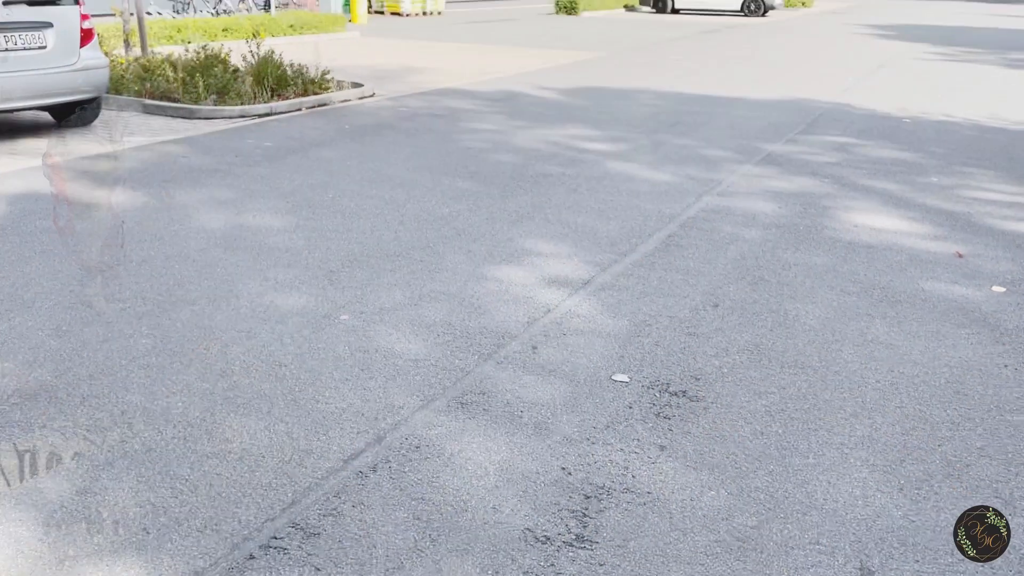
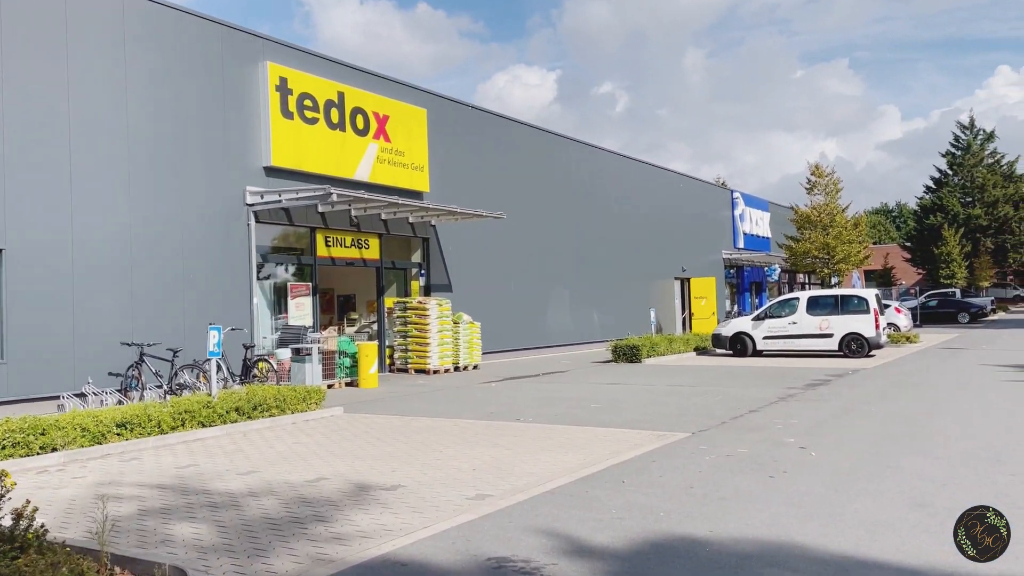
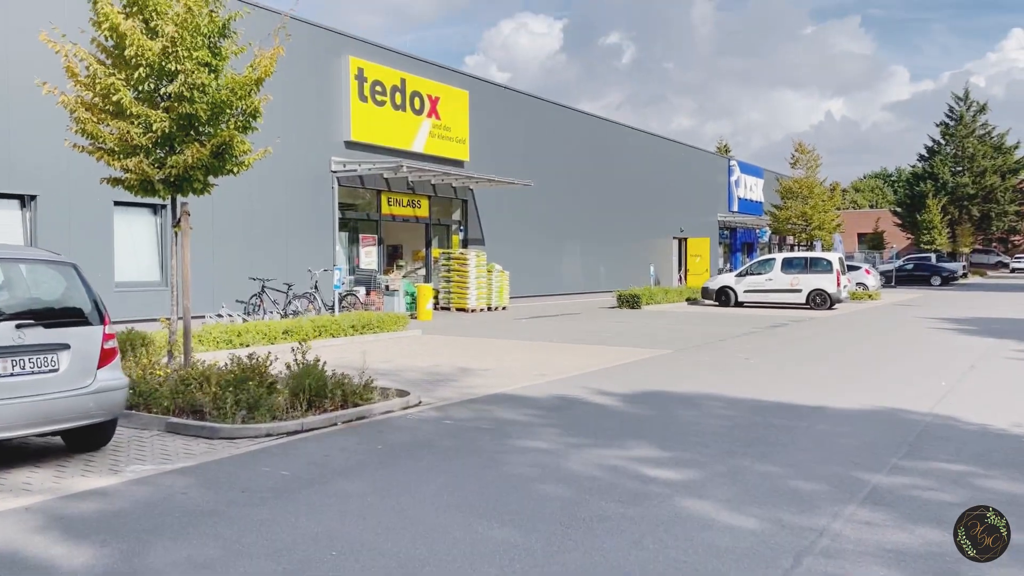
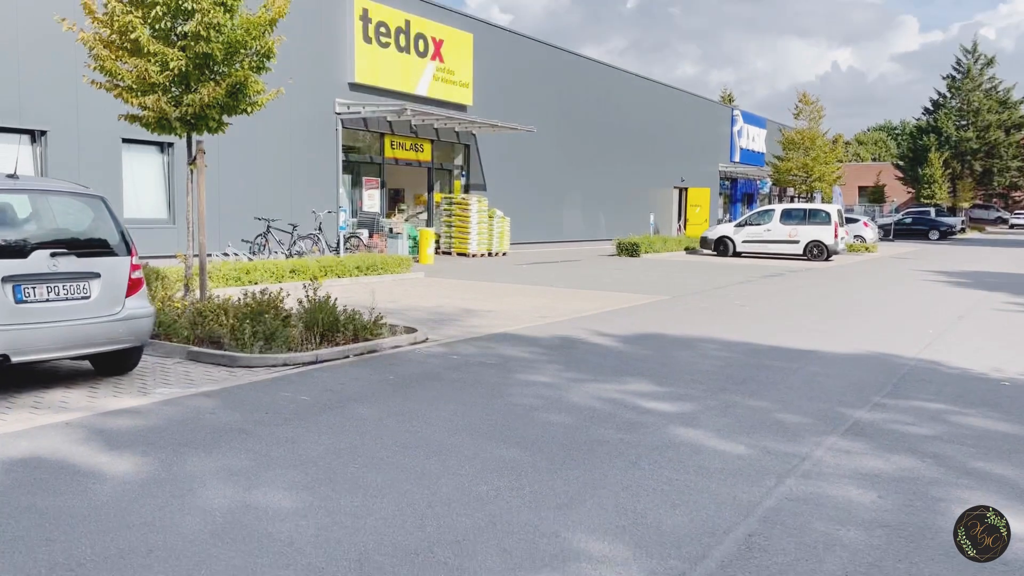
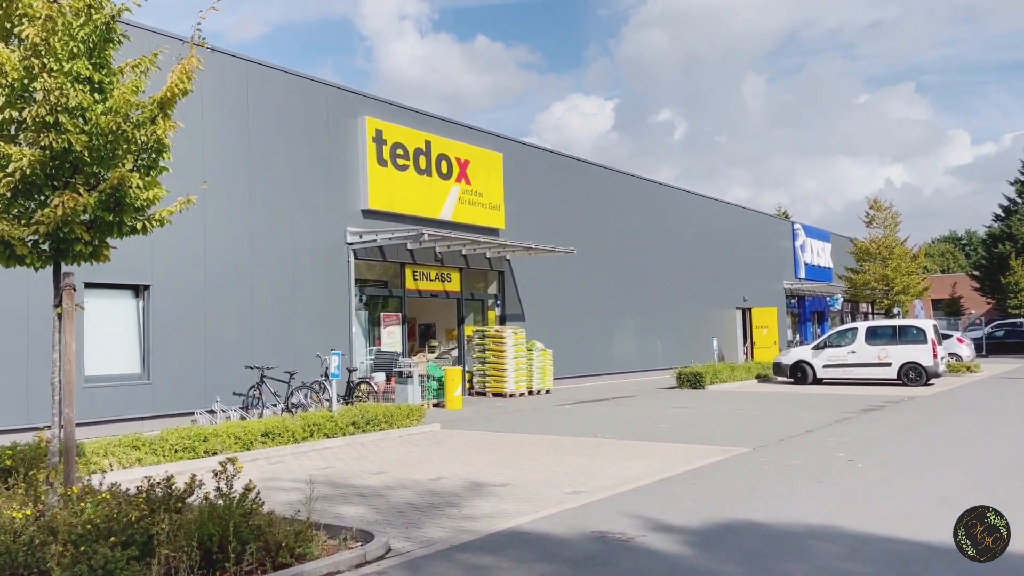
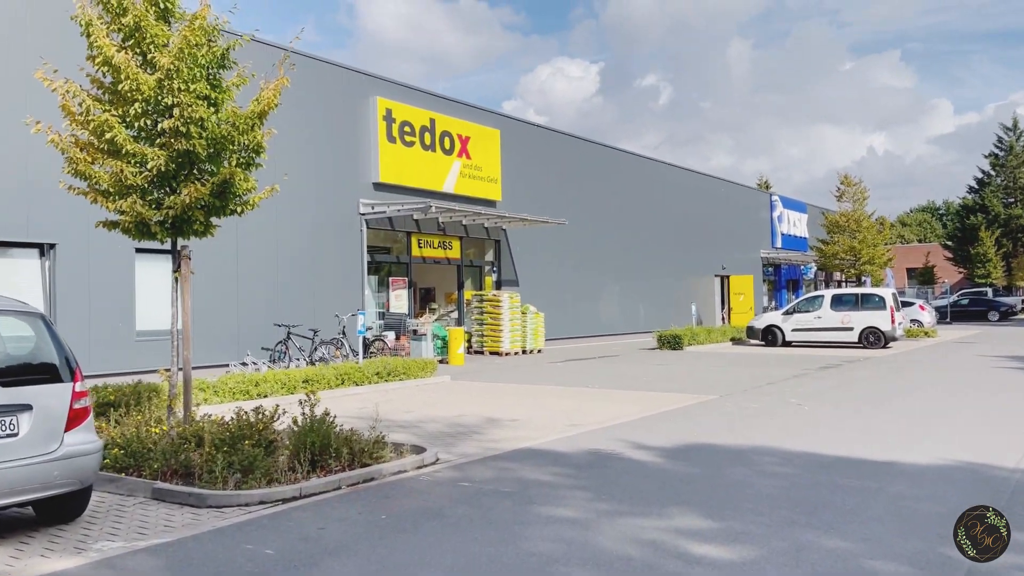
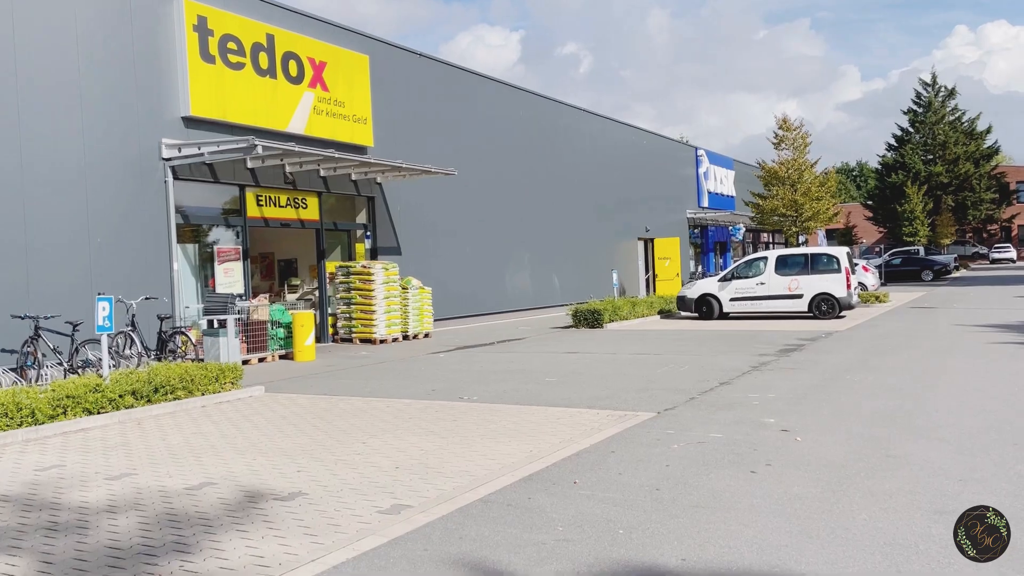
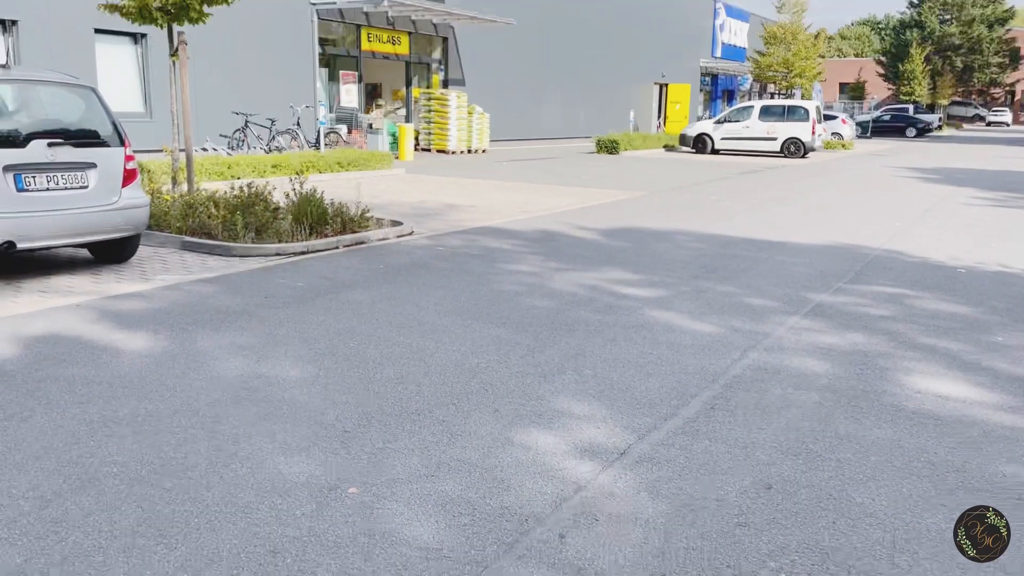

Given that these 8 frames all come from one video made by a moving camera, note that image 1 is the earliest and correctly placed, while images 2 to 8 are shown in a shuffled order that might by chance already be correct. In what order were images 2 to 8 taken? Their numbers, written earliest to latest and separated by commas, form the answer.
8, 4, 3, 6, 5, 2, 7
